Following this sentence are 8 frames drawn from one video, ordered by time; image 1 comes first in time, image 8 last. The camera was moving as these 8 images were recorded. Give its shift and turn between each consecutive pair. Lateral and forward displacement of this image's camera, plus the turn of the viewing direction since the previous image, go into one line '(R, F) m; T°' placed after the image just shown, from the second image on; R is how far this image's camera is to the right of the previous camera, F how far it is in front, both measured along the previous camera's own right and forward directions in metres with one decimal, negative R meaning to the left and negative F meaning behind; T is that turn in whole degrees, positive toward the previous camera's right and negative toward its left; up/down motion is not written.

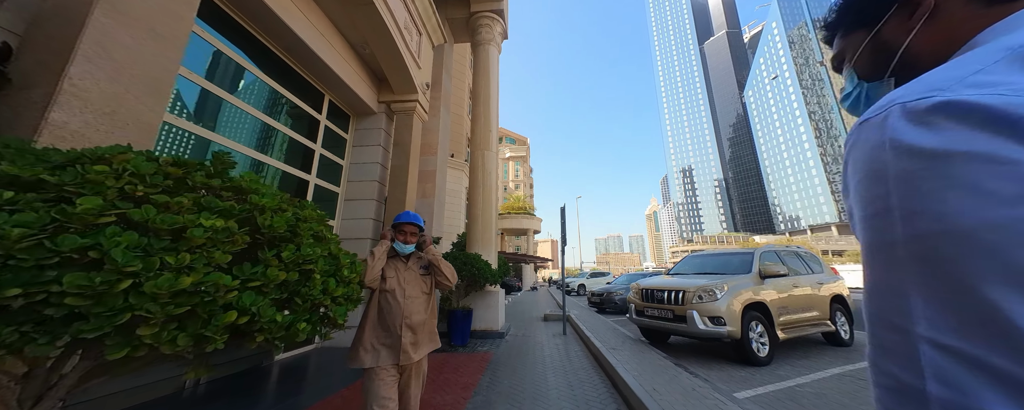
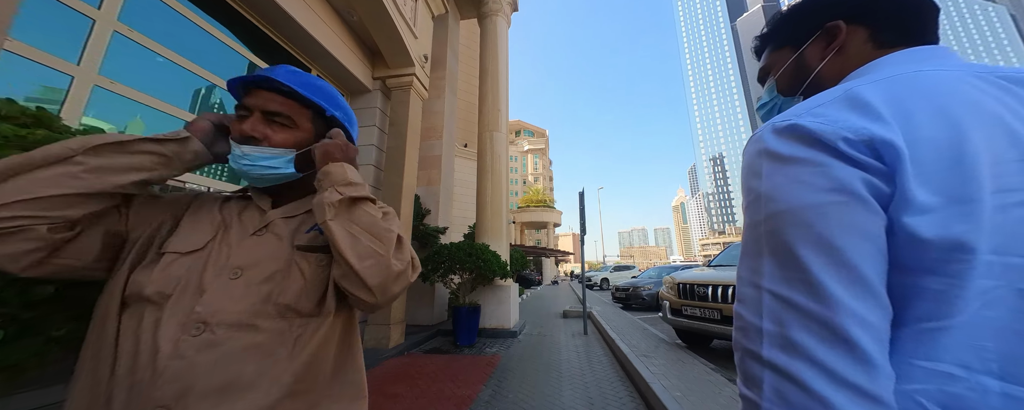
(+0.2, +0.6) m; -4°
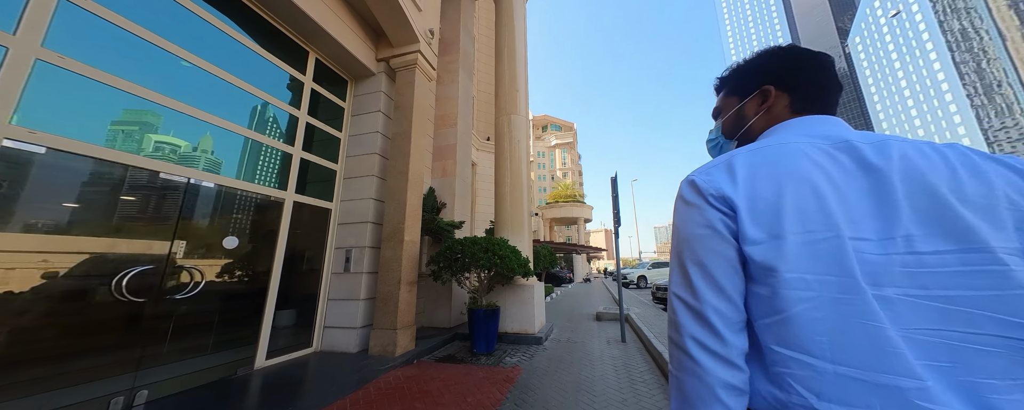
(+0.1, +0.6) m; -6°
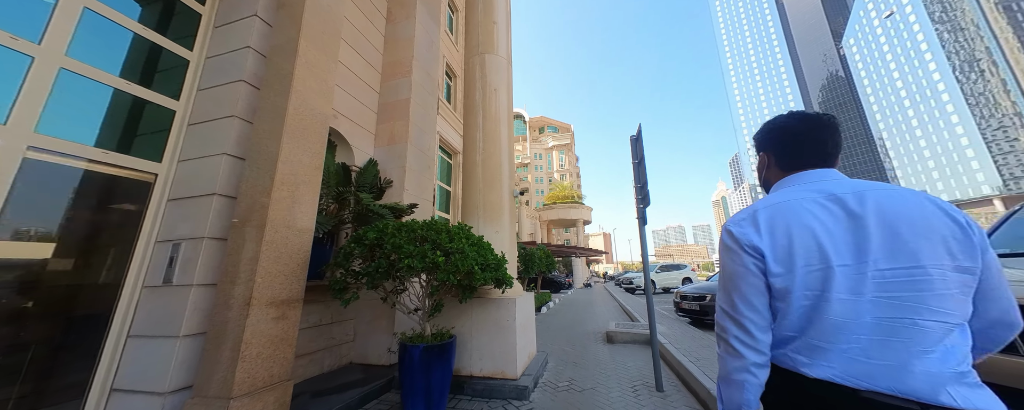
(+0.3, +1.7) m; 0°
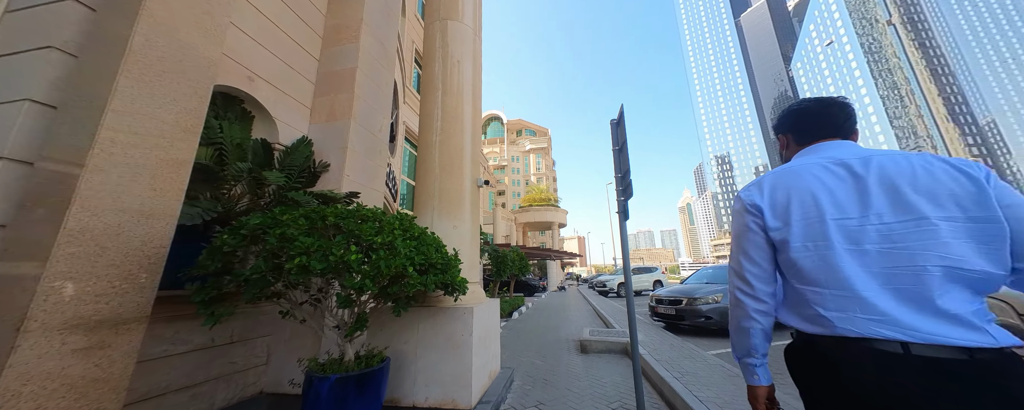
(+0.2, +0.5) m; +5°
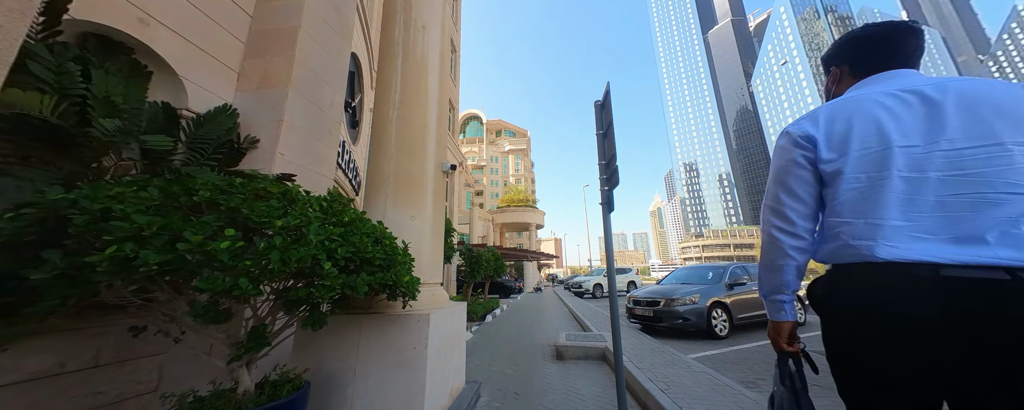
(+0.1, +0.4) m; +4°
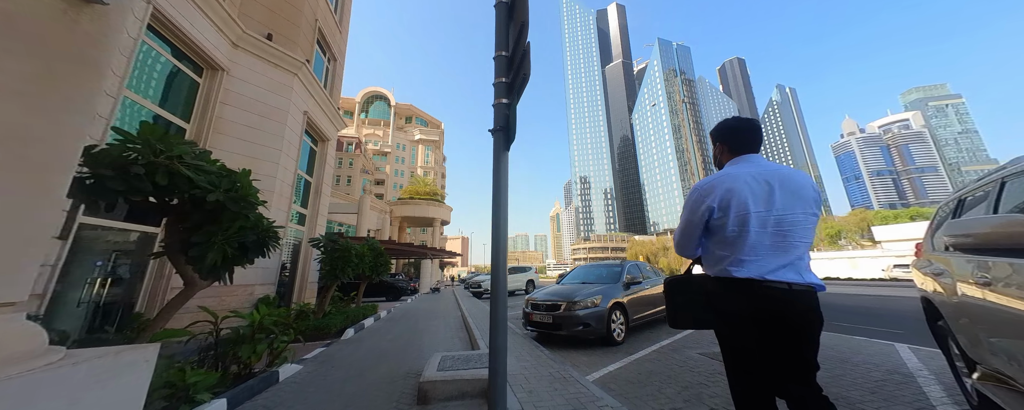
(+0.6, +1.4) m; +18°
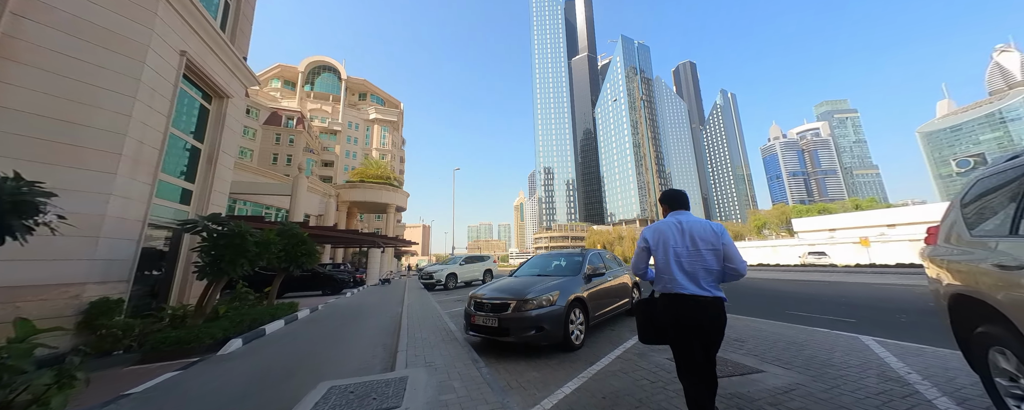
(+0.4, +1.1) m; +7°
